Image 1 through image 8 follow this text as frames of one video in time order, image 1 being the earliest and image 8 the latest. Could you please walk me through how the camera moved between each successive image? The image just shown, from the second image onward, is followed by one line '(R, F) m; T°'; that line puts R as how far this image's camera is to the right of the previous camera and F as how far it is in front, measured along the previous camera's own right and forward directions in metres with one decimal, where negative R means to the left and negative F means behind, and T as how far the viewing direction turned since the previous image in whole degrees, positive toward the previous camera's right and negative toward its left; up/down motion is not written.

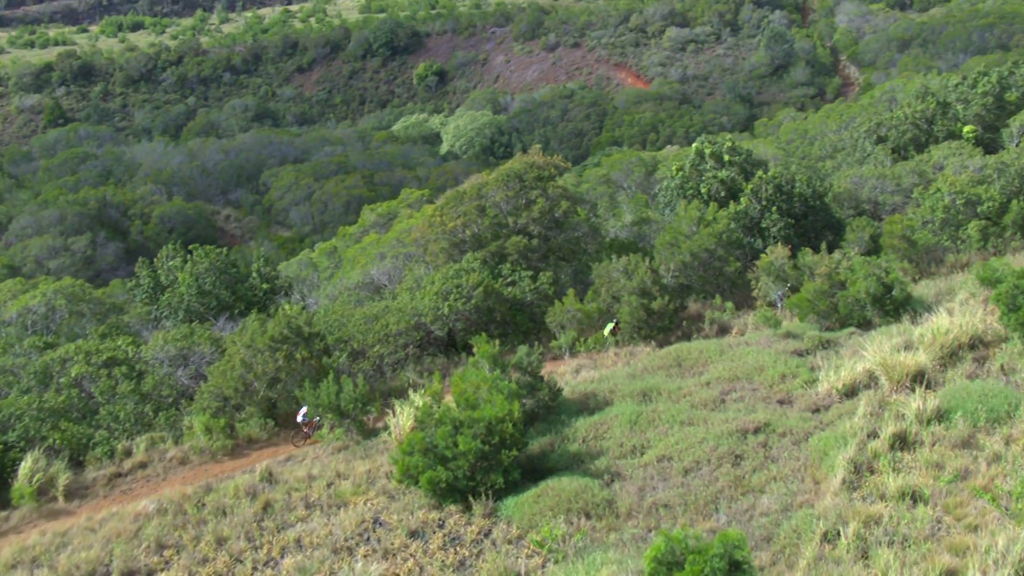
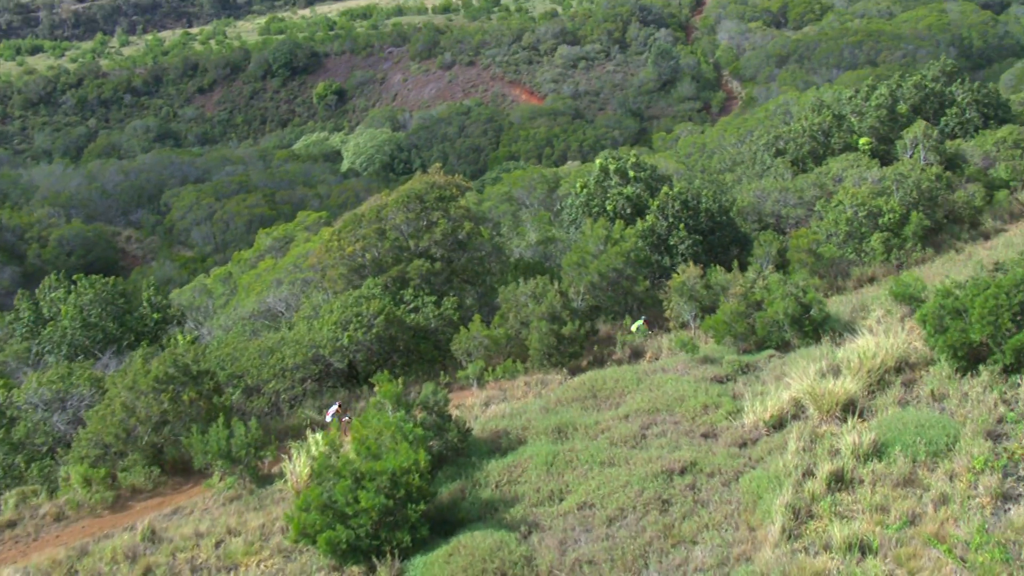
(0.0, +0.6) m; +5°
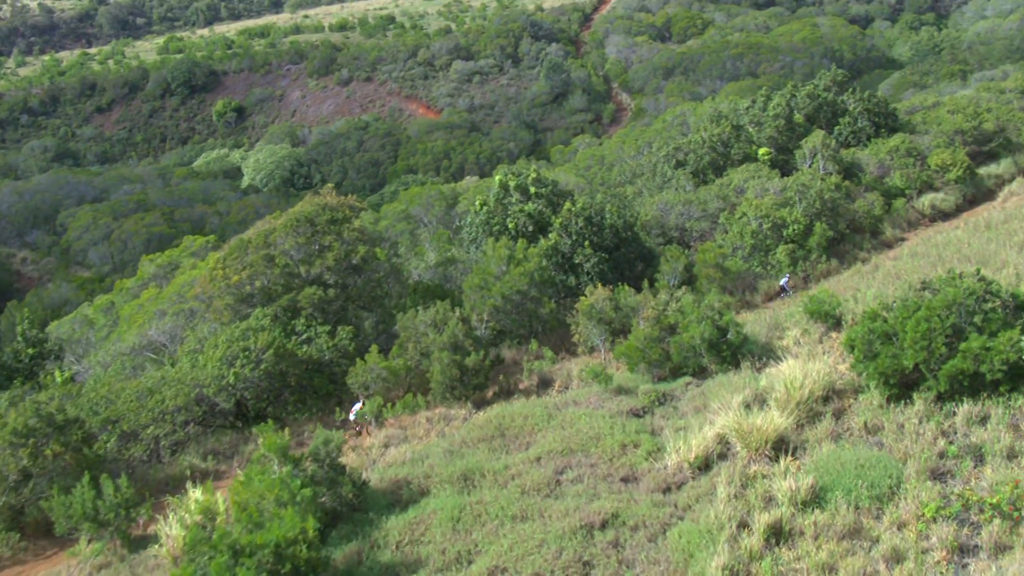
(0.0, +0.7) m; +5°
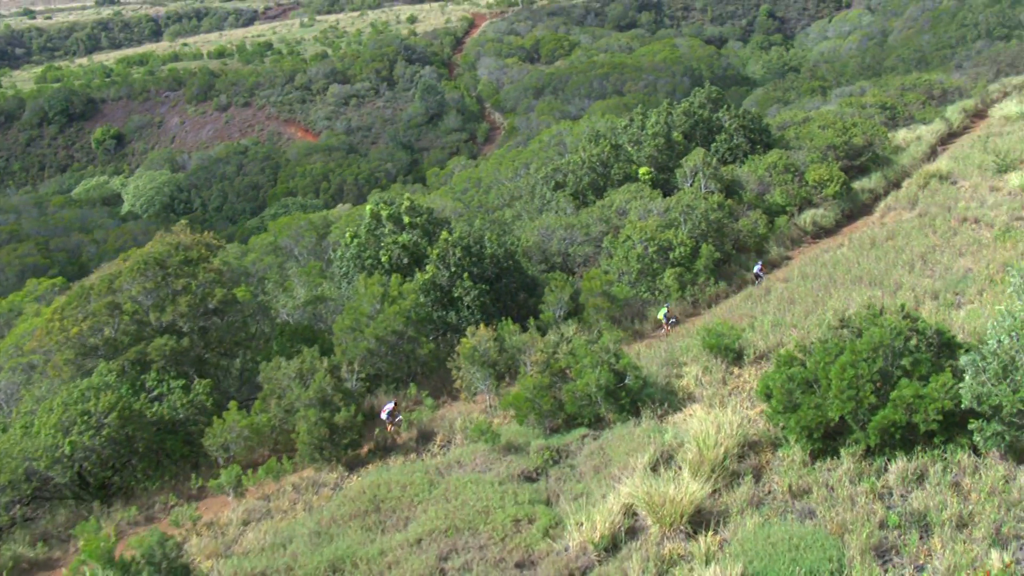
(+0.1, +1.0) m; +6°
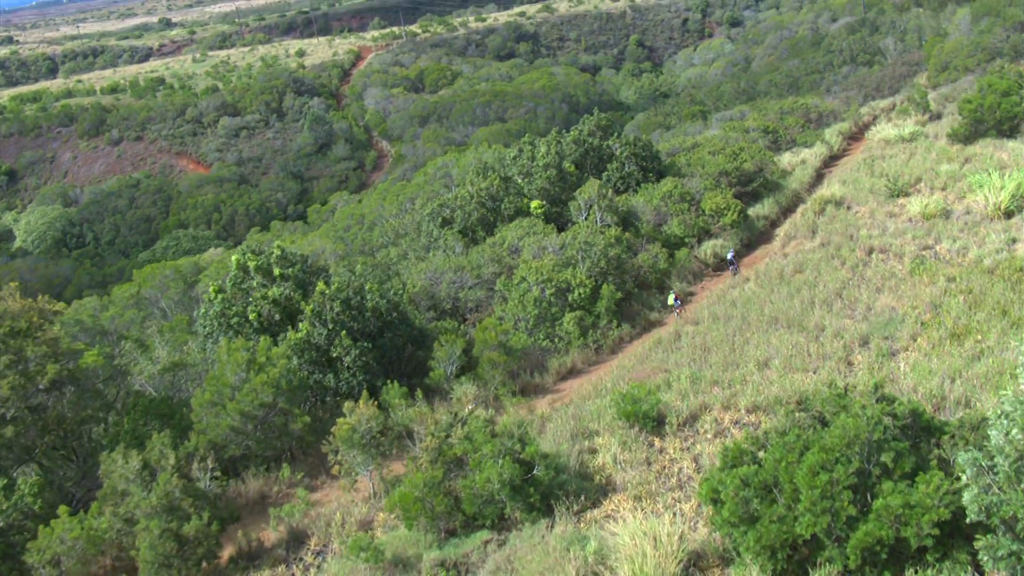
(+0.1, +1.4) m; +5°
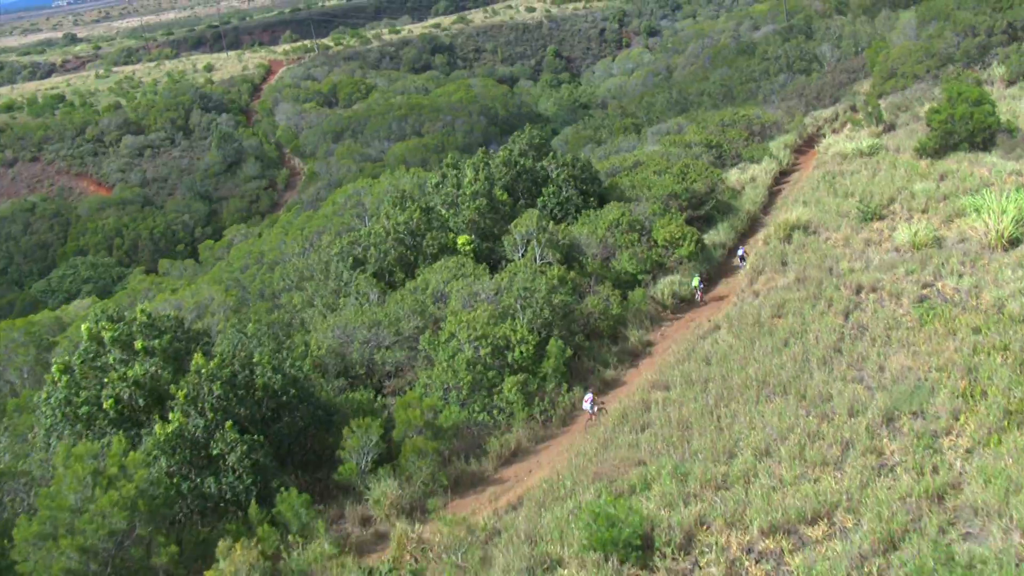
(-0.1, +2.5) m; +4°
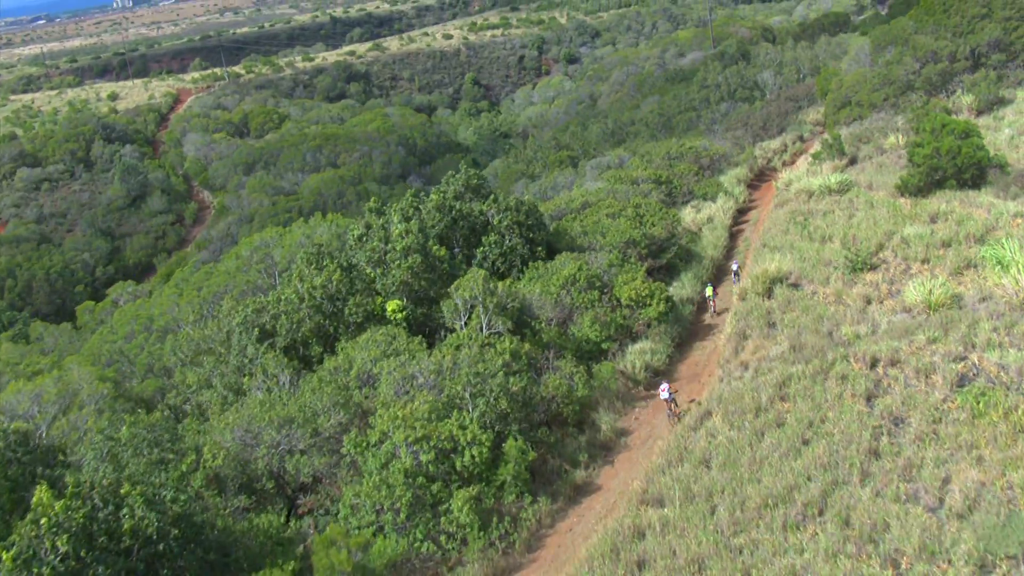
(-0.2, +2.4) m; +4°
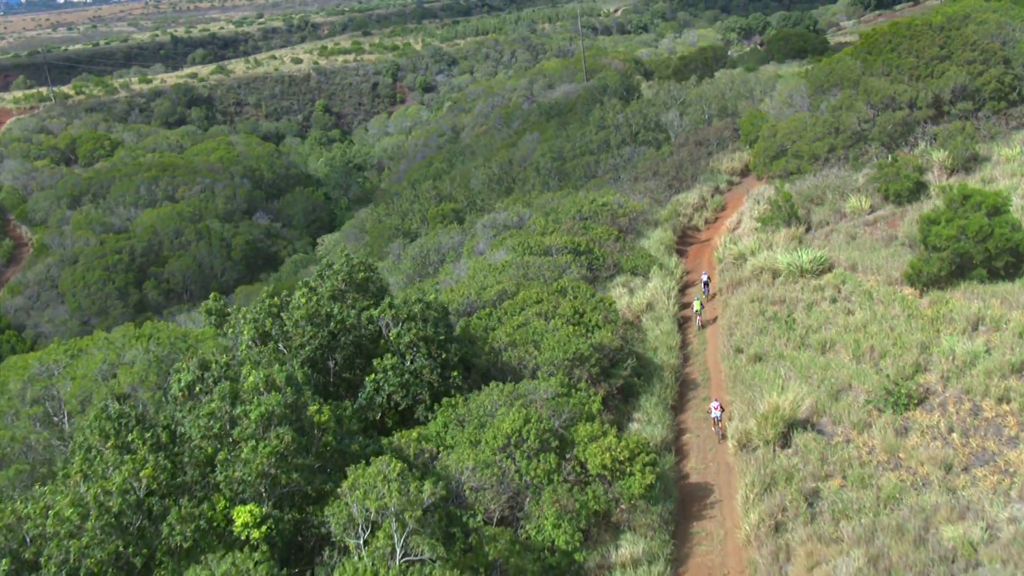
(-0.5, +4.5) m; +7°
